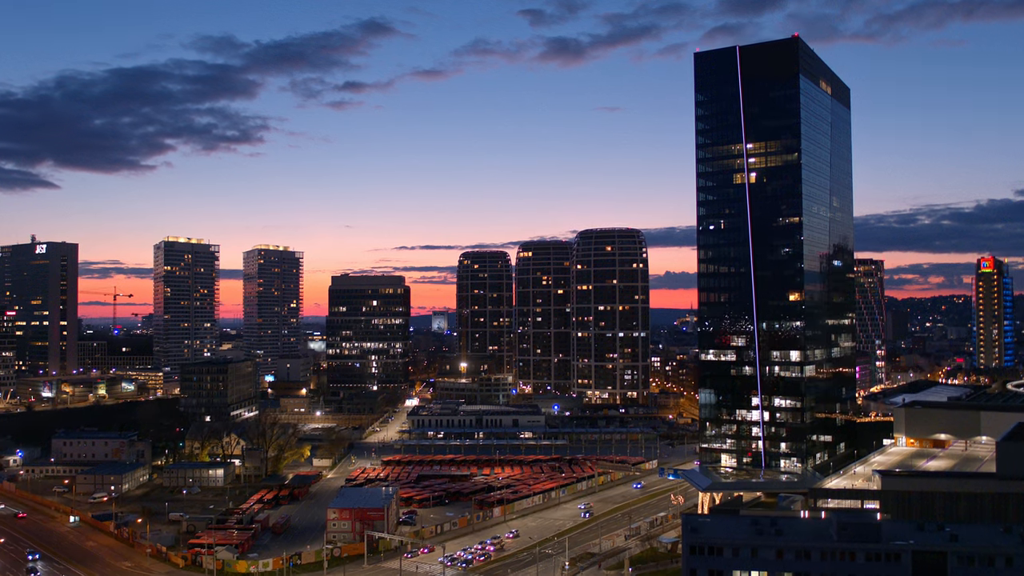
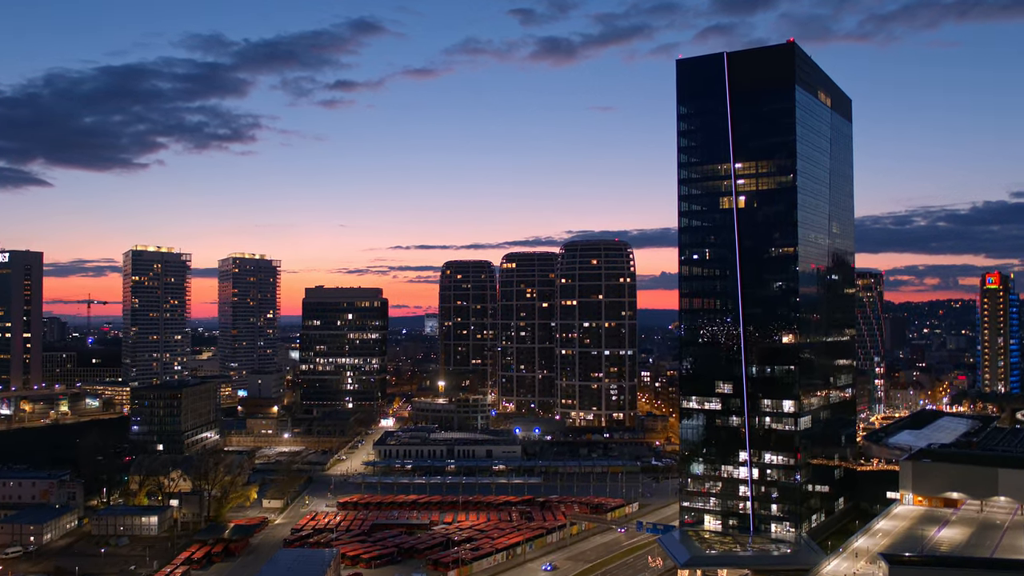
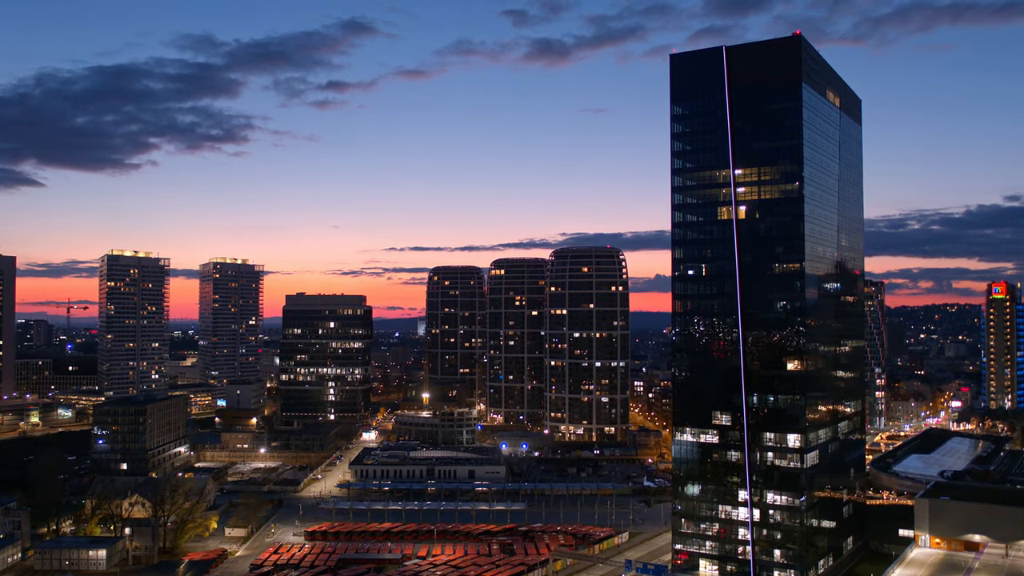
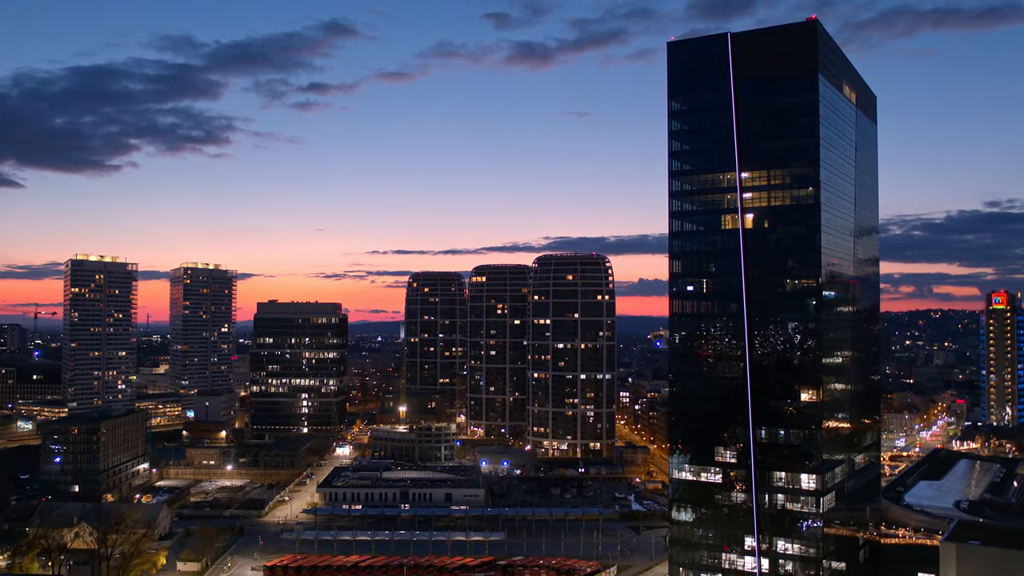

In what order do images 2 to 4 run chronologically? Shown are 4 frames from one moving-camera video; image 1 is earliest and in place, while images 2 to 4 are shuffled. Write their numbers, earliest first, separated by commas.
2, 3, 4
